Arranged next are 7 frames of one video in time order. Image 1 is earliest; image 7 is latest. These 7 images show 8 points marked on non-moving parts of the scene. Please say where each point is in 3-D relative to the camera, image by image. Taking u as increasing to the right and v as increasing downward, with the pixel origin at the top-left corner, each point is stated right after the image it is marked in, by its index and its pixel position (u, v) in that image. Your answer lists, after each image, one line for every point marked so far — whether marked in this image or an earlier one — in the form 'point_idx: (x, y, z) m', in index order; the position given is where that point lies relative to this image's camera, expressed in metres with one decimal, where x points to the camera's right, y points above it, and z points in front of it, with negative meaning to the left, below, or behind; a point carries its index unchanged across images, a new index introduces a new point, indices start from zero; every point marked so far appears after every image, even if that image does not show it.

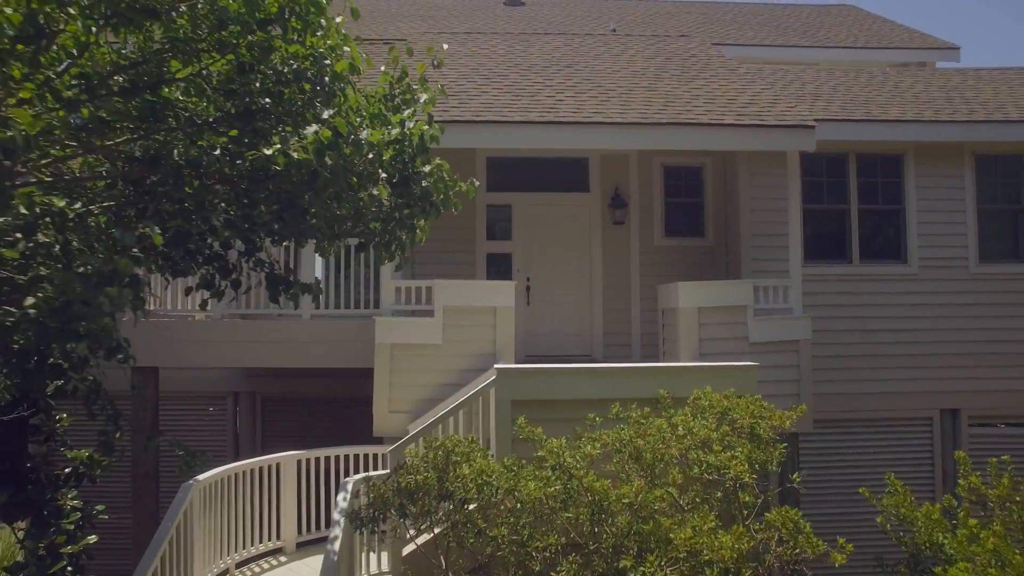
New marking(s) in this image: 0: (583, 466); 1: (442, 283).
0: (+0.4, -1.1, +4.5) m
1: (-0.7, +0.1, +7.5) m
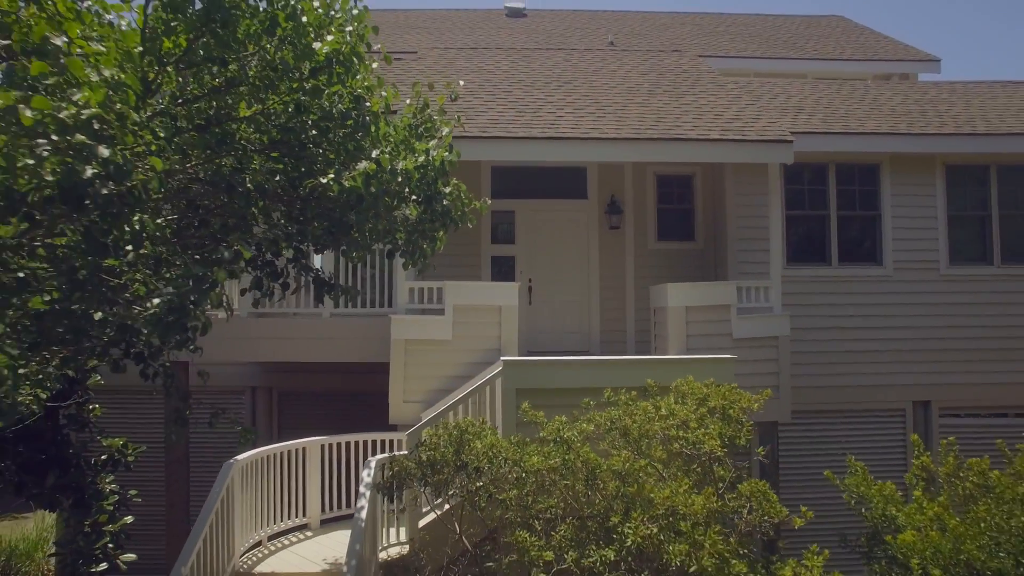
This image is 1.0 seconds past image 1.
0: (+0.5, -1.1, +5.2) m
1: (-0.7, 0.0, +8.3) m
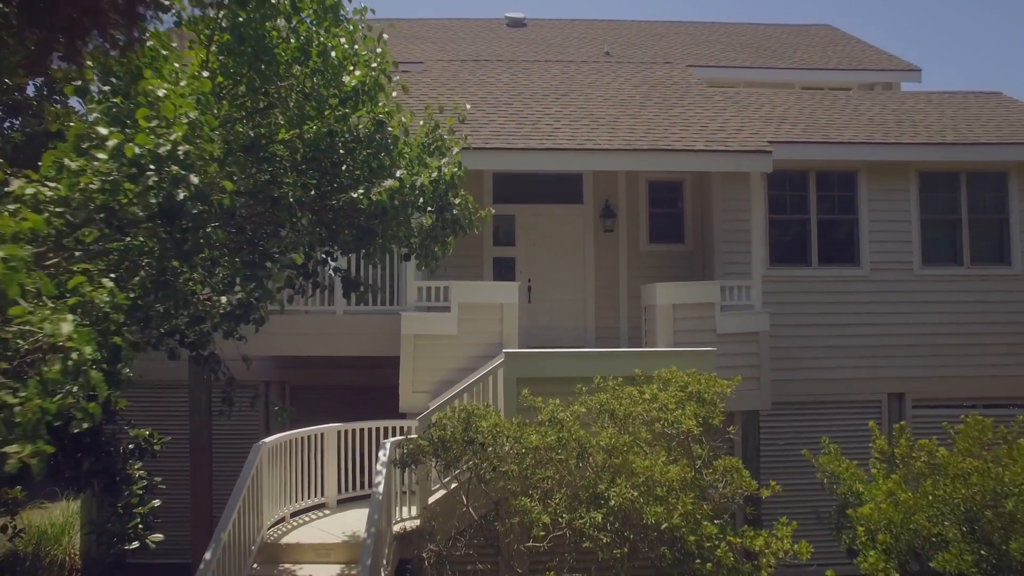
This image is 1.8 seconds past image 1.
0: (+0.5, -1.1, +5.9) m
1: (-0.7, +0.1, +9.0) m
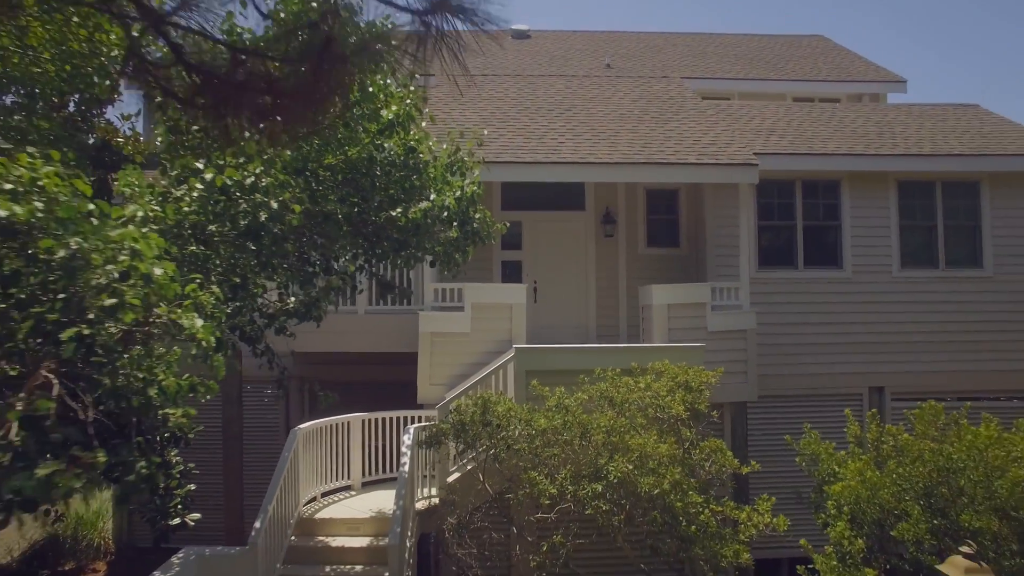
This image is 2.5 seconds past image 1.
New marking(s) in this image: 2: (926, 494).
0: (+0.6, -1.1, +6.8) m
1: (-0.6, 0.0, +9.9) m
2: (+4.1, -2.0, +7.1) m
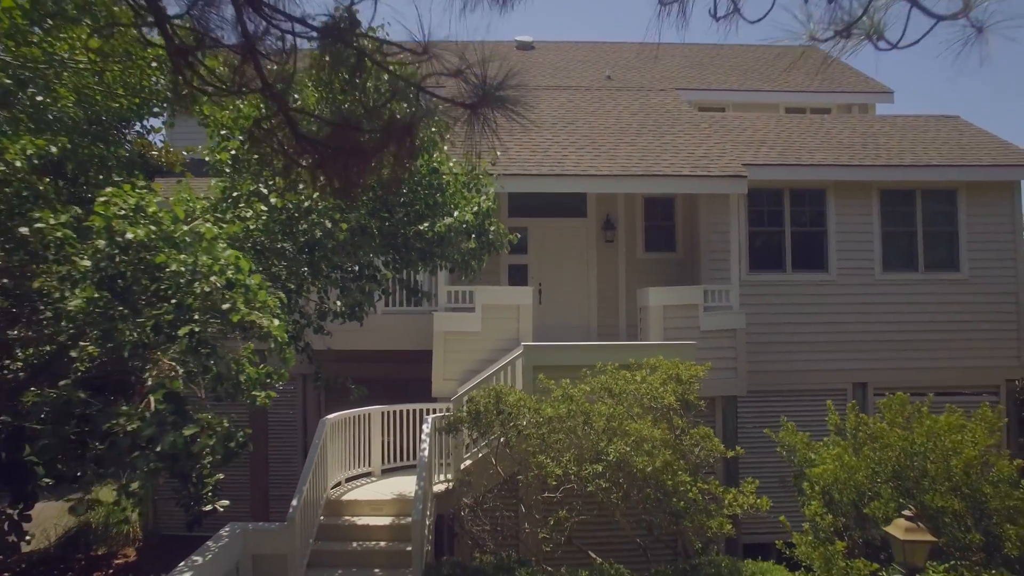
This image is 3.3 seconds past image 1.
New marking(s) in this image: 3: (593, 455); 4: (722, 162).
0: (+0.7, -1.1, +7.6) m
1: (-0.5, 0.0, +10.7) m
2: (+4.2, -2.1, +7.9) m
3: (+0.8, -1.7, +7.3) m
4: (+3.5, +2.1, +11.9) m
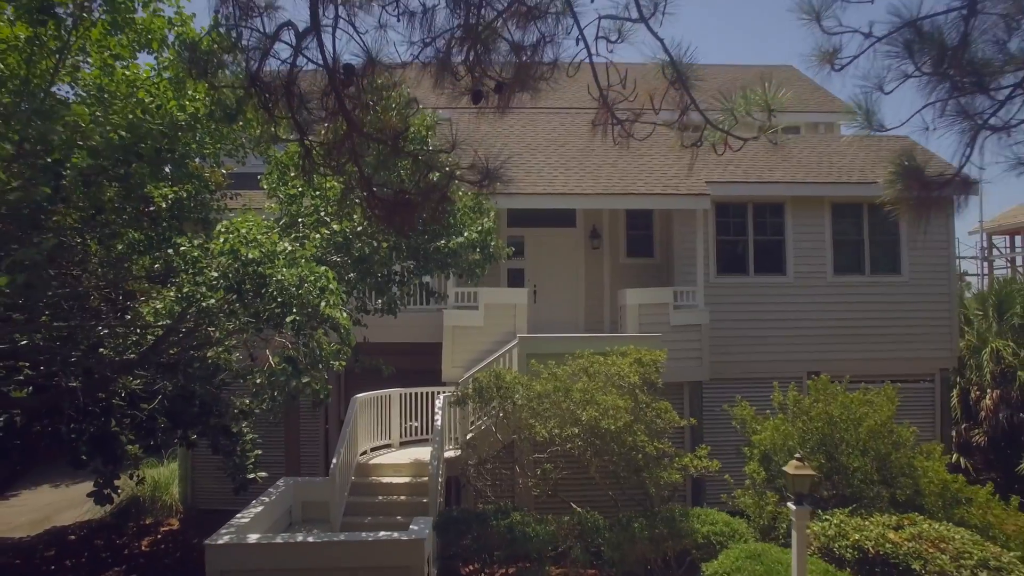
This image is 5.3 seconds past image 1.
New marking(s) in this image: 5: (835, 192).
0: (+0.7, -1.2, +9.6) m
1: (-0.5, 0.0, +12.6) m
2: (+4.1, -2.1, +9.9) m
3: (+0.8, -1.7, +9.2) m
4: (+3.4, +2.1, +13.8) m
5: (+6.5, +2.0, +14.6) m
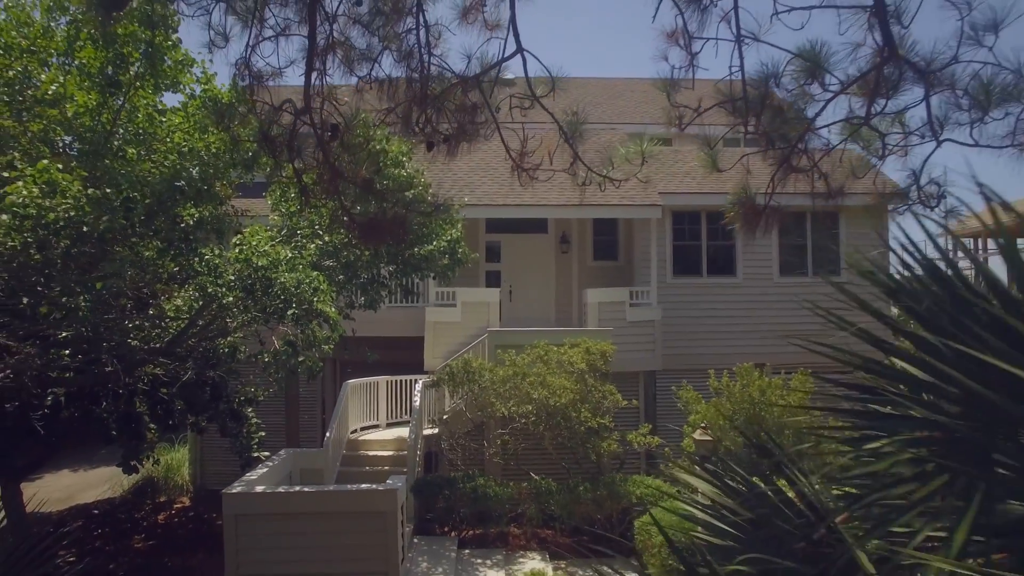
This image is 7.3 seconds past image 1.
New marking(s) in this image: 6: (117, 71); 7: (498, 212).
0: (+0.1, -1.2, +11.3) m
1: (-1.0, 0.0, +14.3) m
2: (+3.6, -2.1, +11.5) m
3: (+0.2, -1.7, +10.9) m
4: (+2.9, +2.0, +15.5) m
5: (+6.0, +1.9, +16.3) m
6: (-4.5, +2.5, +8.2) m
7: (-0.3, +1.6, +14.8) m
